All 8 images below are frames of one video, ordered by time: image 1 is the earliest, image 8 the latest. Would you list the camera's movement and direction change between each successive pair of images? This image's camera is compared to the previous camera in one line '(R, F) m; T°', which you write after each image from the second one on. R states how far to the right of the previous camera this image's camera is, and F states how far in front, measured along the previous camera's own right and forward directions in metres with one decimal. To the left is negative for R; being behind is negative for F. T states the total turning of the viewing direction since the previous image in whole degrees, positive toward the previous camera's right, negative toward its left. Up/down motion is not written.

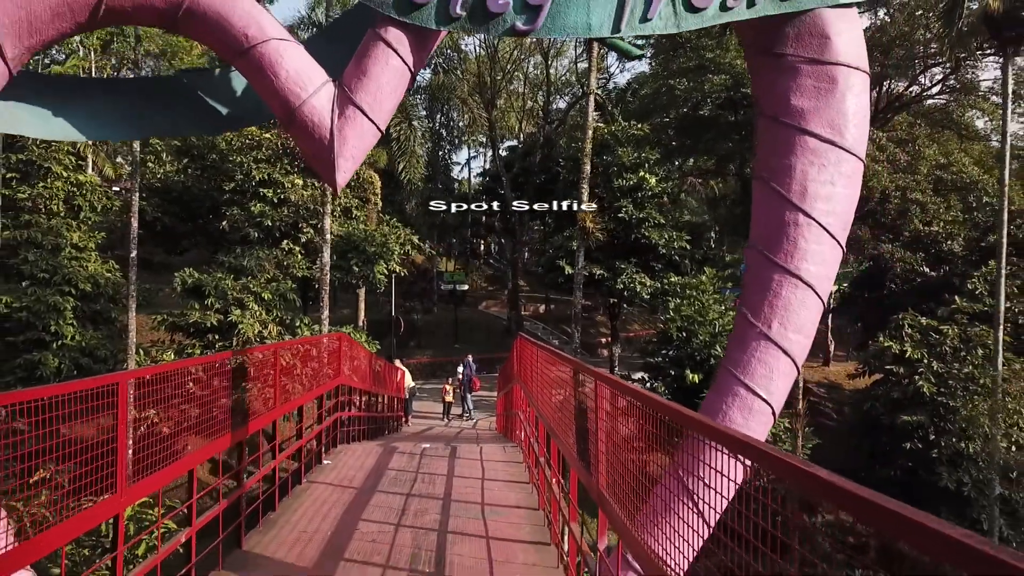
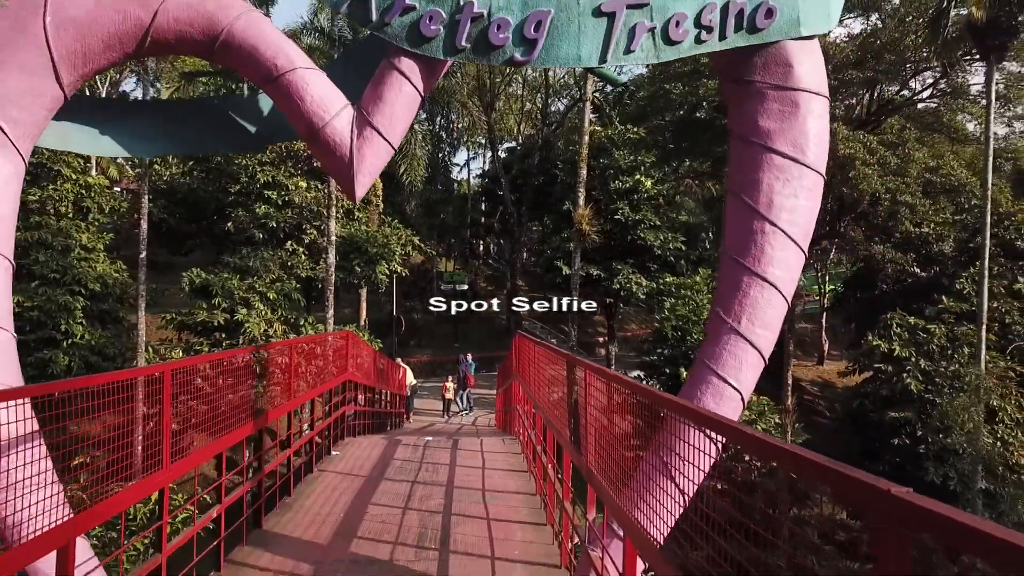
(0.0, -0.4) m; 0°
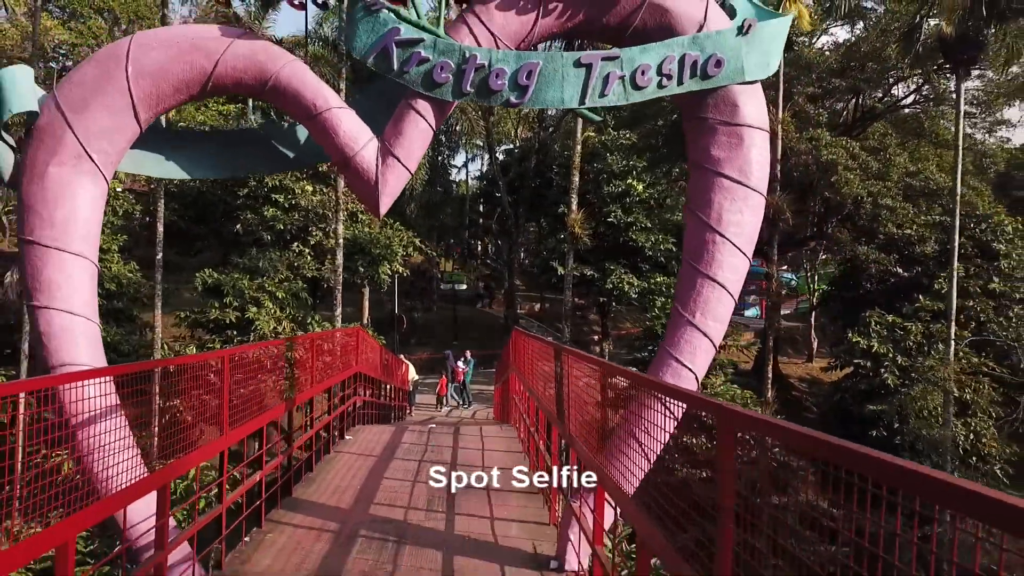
(0.0, -0.7) m; 0°
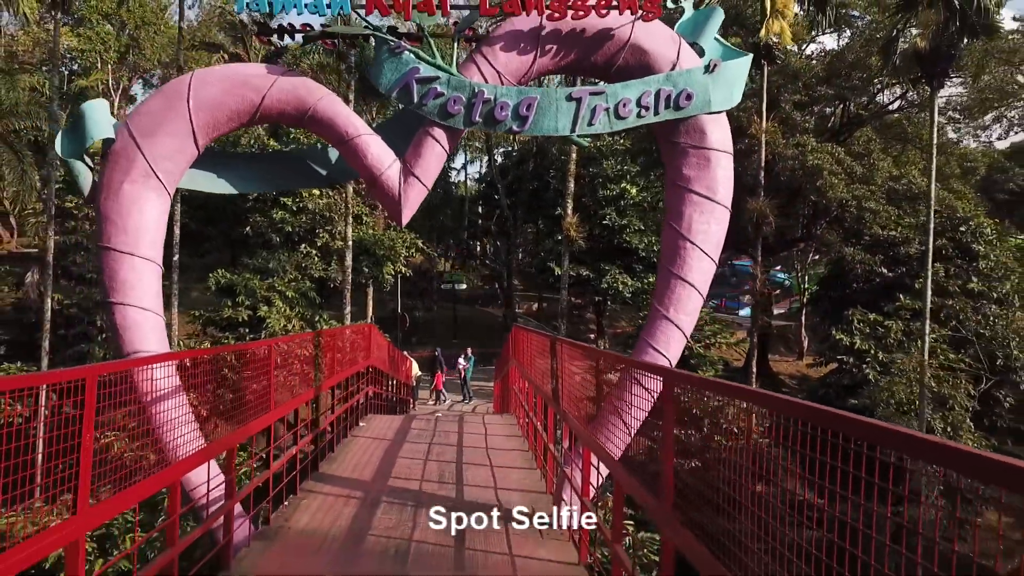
(0.0, -0.7) m; 0°
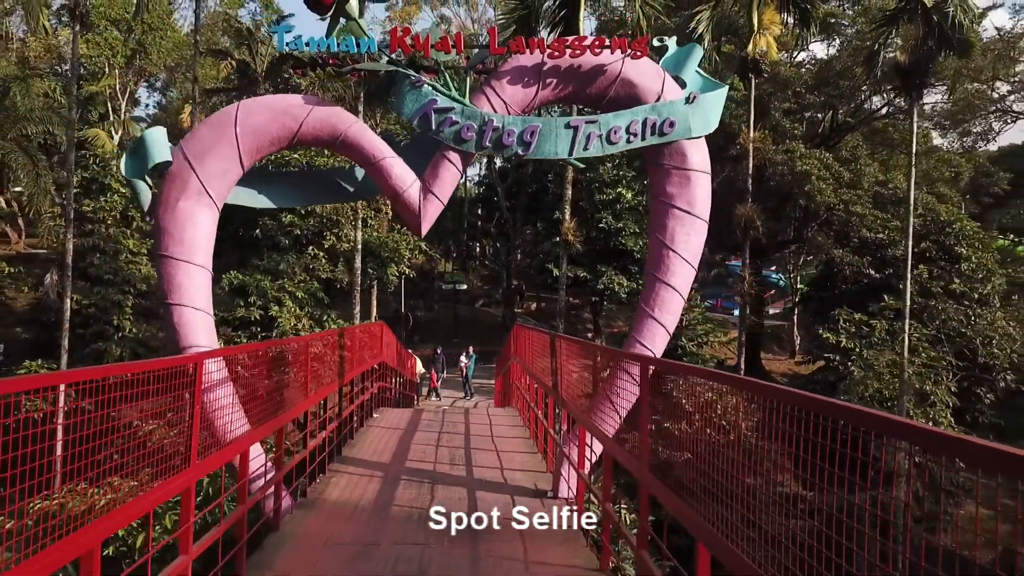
(-0.1, -0.7) m; 0°
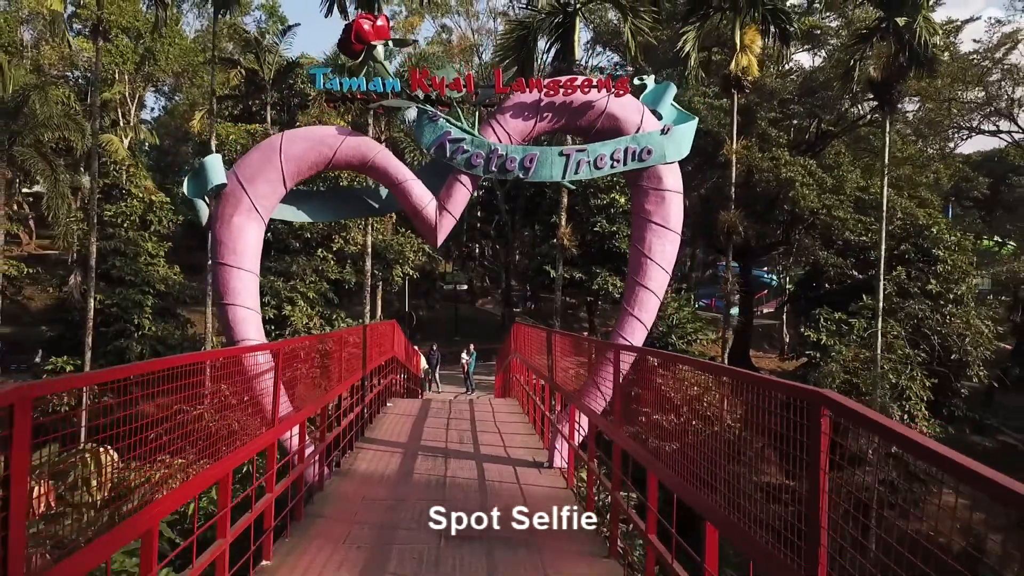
(0.0, -0.9) m; 0°
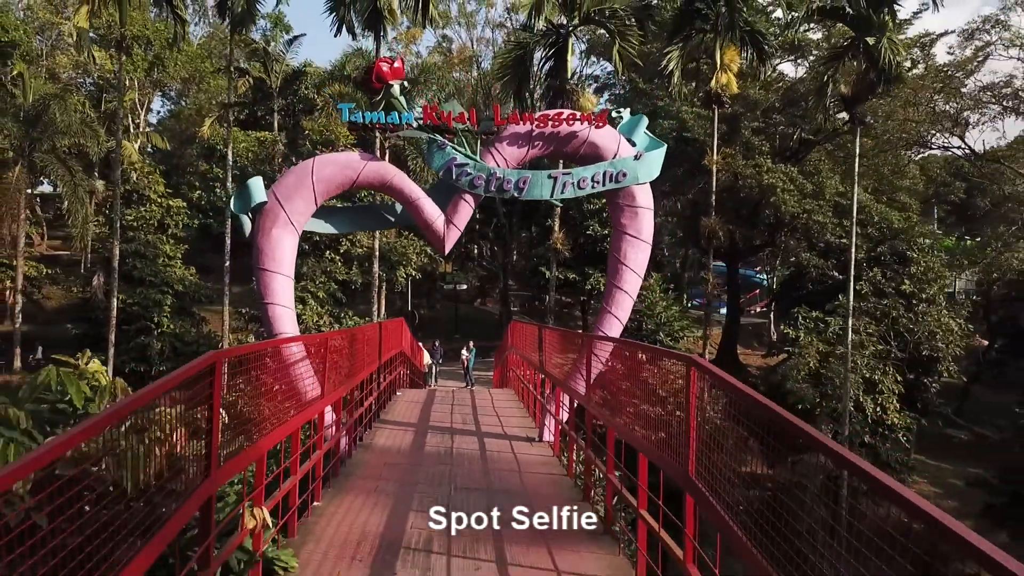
(0.0, -1.1) m; 0°
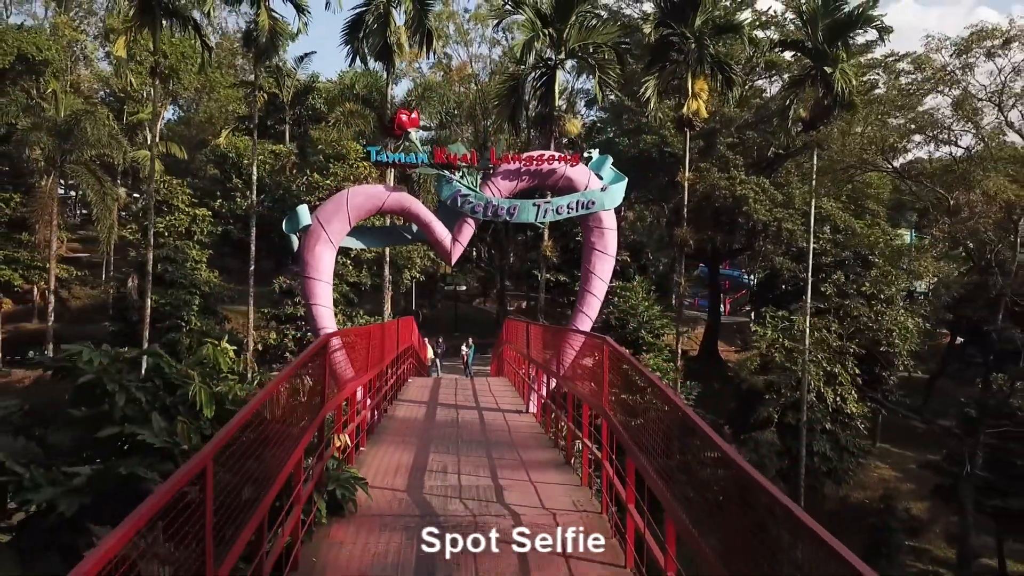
(+0.1, -1.9) m; 0°
